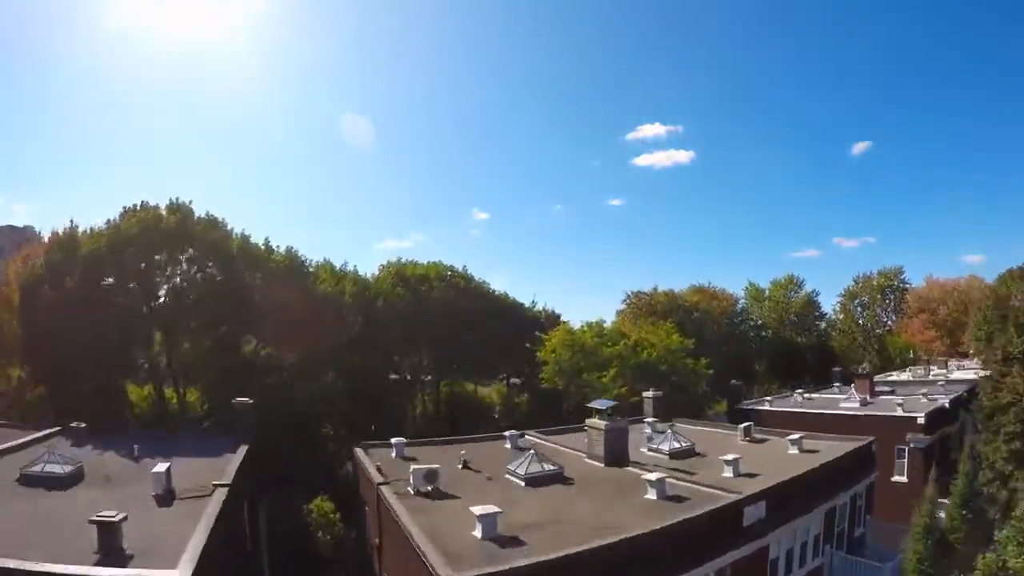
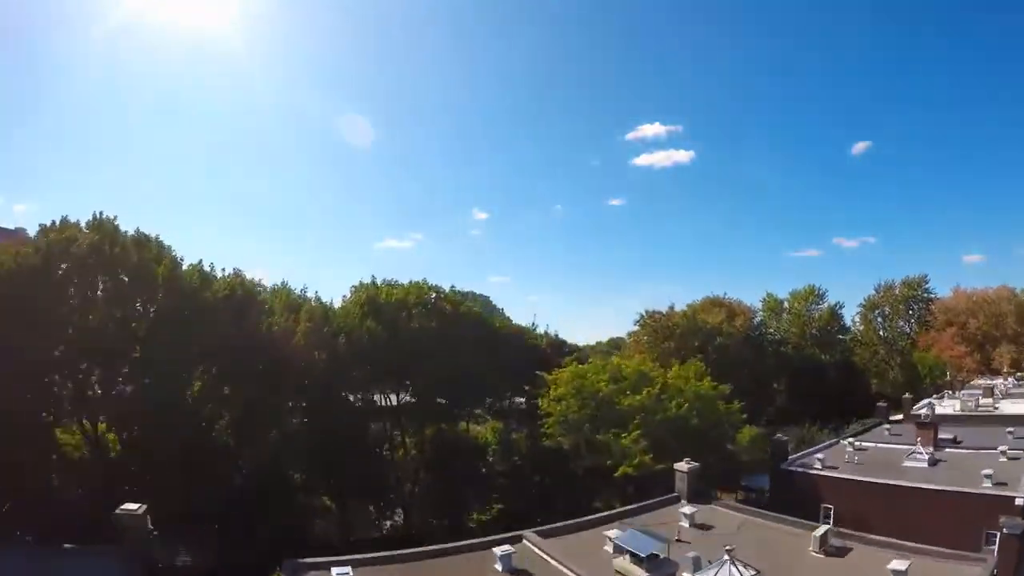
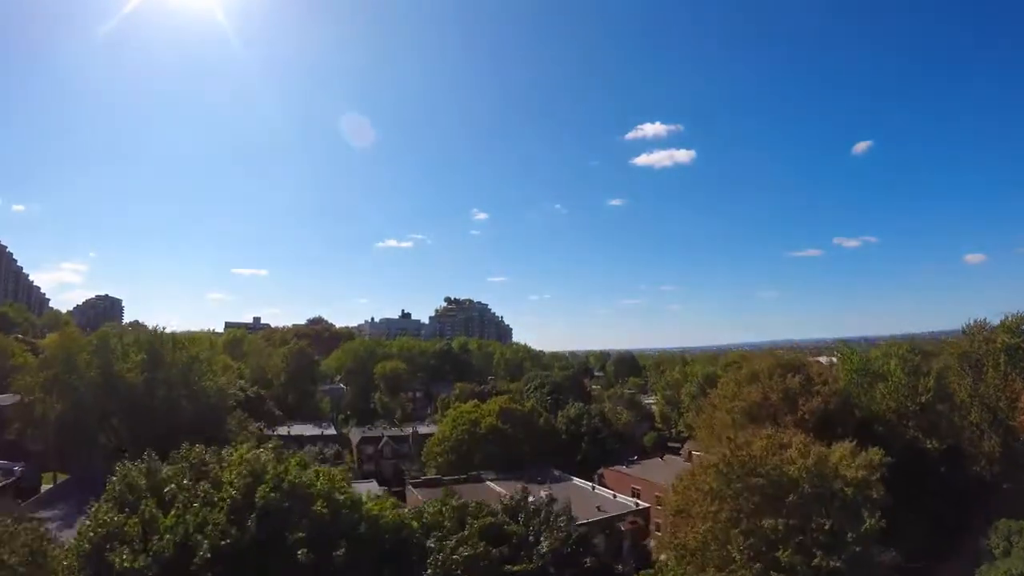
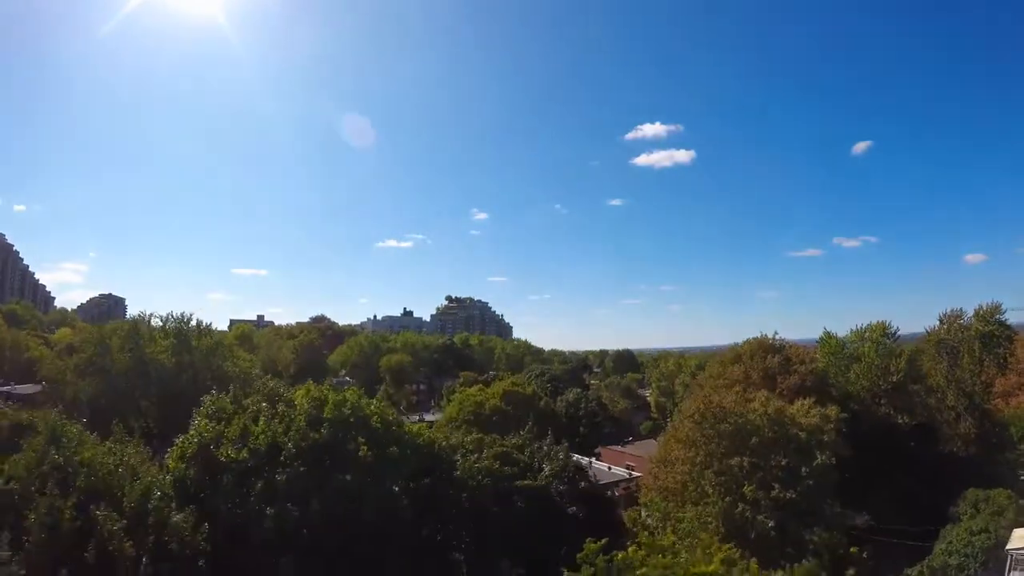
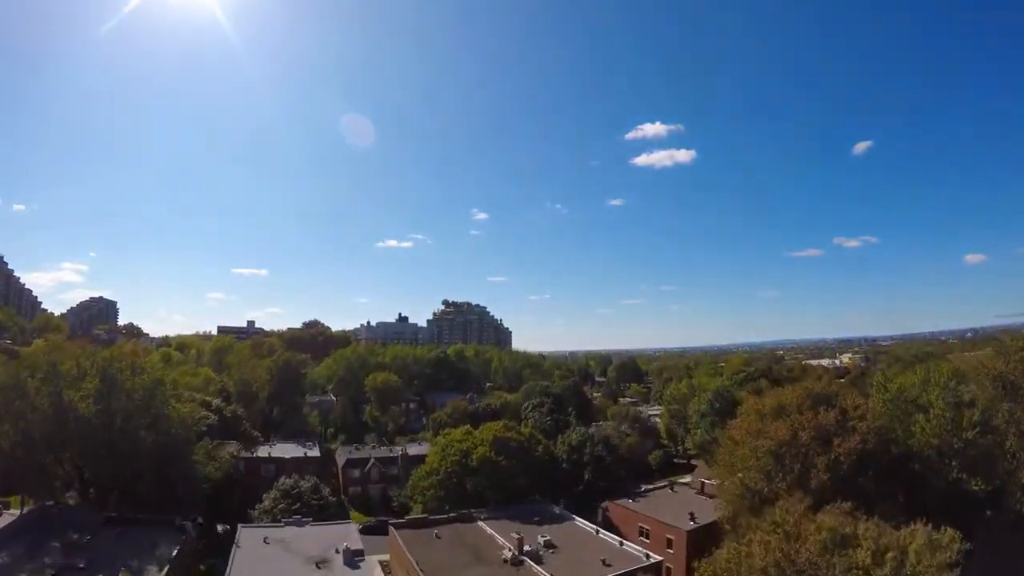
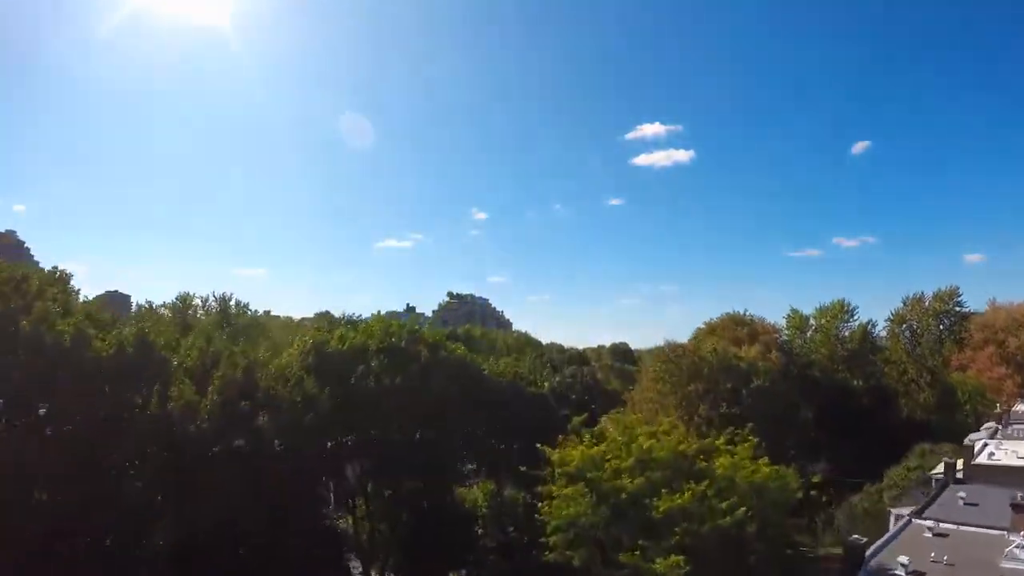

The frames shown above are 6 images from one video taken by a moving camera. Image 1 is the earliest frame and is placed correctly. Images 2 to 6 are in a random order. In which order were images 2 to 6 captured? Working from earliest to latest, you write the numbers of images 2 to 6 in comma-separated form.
2, 6, 4, 3, 5
